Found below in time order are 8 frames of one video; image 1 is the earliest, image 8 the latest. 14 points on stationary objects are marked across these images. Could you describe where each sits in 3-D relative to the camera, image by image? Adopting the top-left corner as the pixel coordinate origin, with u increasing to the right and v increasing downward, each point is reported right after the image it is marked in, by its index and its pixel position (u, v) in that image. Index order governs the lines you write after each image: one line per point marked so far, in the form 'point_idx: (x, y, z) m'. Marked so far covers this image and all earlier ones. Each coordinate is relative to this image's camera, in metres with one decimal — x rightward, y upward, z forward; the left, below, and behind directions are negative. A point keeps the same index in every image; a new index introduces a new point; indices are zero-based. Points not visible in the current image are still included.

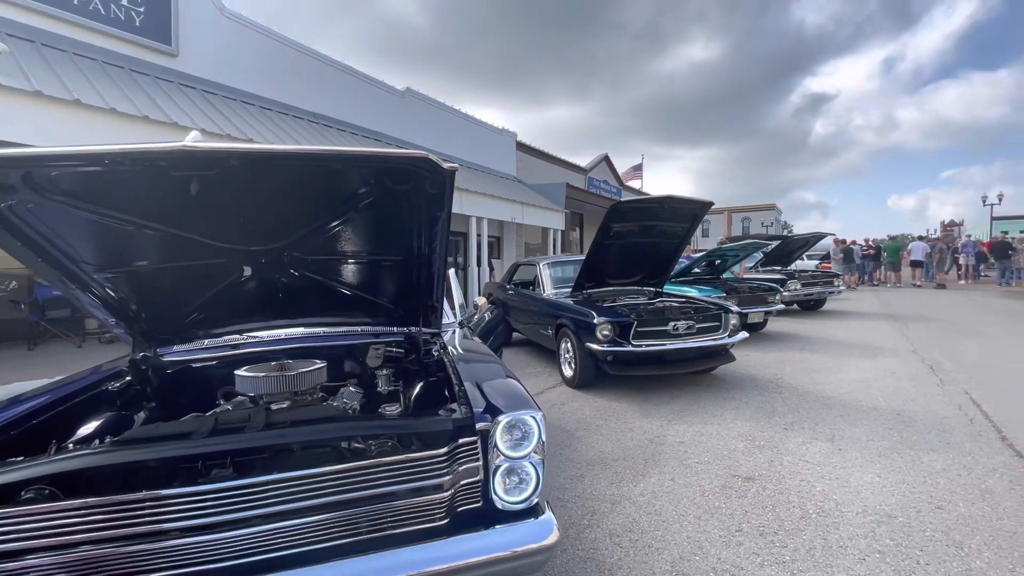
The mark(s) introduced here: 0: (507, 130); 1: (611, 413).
0: (-0.2, +5.8, +17.6) m
1: (+1.0, -1.3, +4.9) m
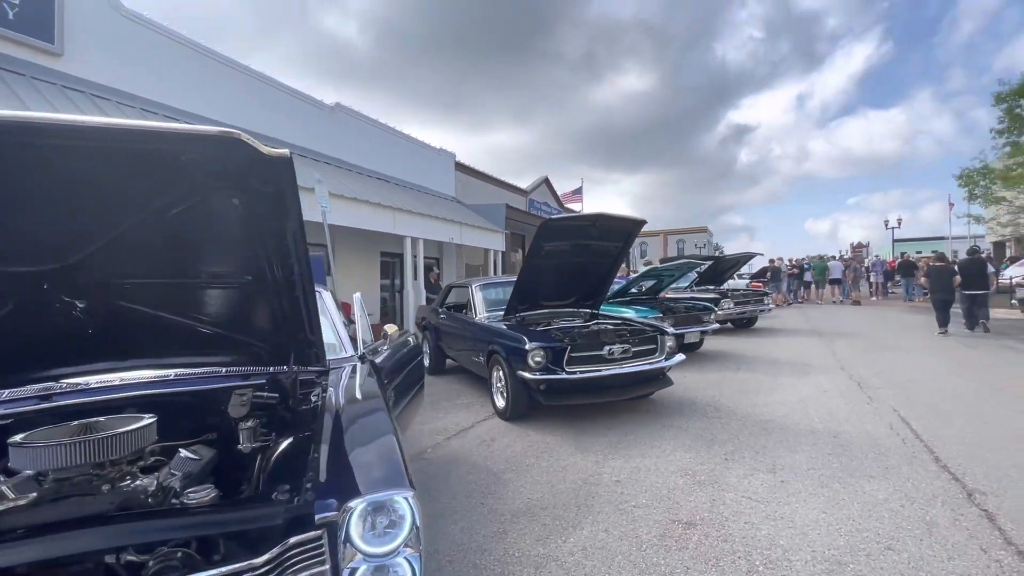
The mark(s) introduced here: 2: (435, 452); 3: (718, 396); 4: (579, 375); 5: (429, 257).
0: (-2.4, +5.0, +17.3) m
1: (+0.3, -1.5, +4.4) m
2: (-0.7, -1.5, +4.5) m
3: (+2.6, -1.4, +6.0) m
4: (+0.7, -0.9, +4.8) m
5: (-2.8, +1.1, +16.5) m
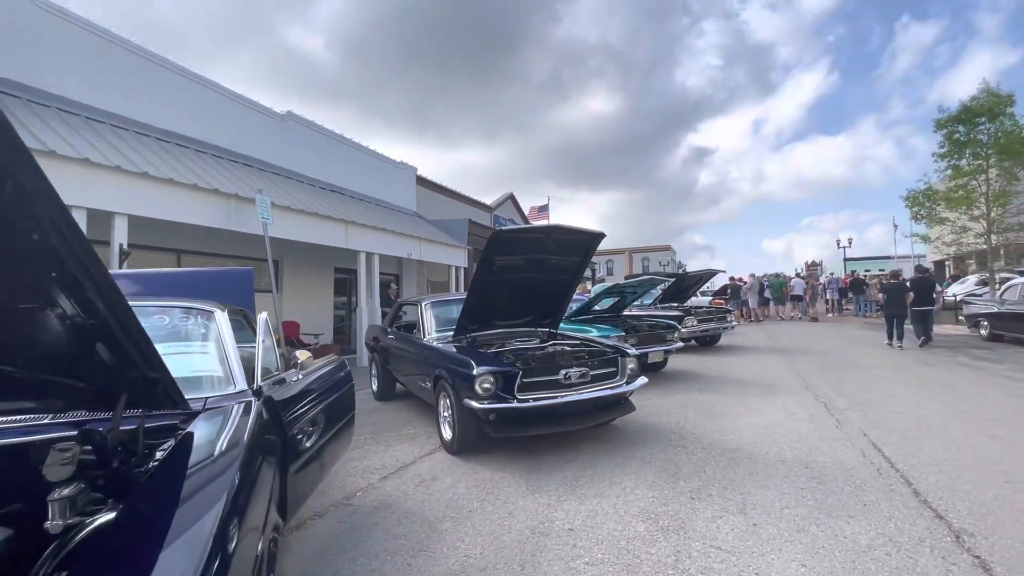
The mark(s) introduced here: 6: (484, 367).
0: (-3.7, +4.3, +16.8) m
1: (-0.2, -1.6, +3.9) m
2: (-1.2, -1.7, +3.9) m
3: (+2.0, -1.6, +5.6) m
4: (+0.2, -1.0, +4.3) m
5: (-4.1, +0.5, +15.9) m
6: (-0.2, -0.7, +4.4) m
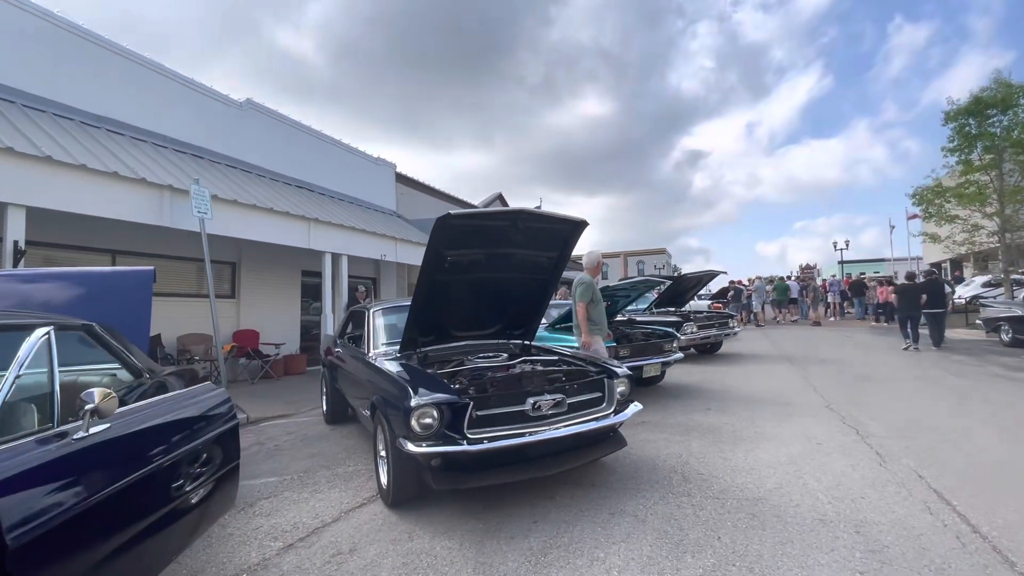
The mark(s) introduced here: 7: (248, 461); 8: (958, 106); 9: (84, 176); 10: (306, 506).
0: (-4.2, +4.2, +15.7) m
1: (-0.5, -1.7, +2.8) m
2: (-1.5, -1.7, +2.8) m
3: (+1.7, -1.6, +4.5) m
4: (-0.2, -1.1, +3.2) m
5: (-4.6, +0.3, +14.7) m
6: (-0.6, -0.8, +3.3) m
7: (-2.9, -1.9, +5.3) m
8: (+14.4, +5.9, +15.5) m
9: (-6.1, +1.6, +6.8) m
10: (-1.7, -1.8, +3.9) m
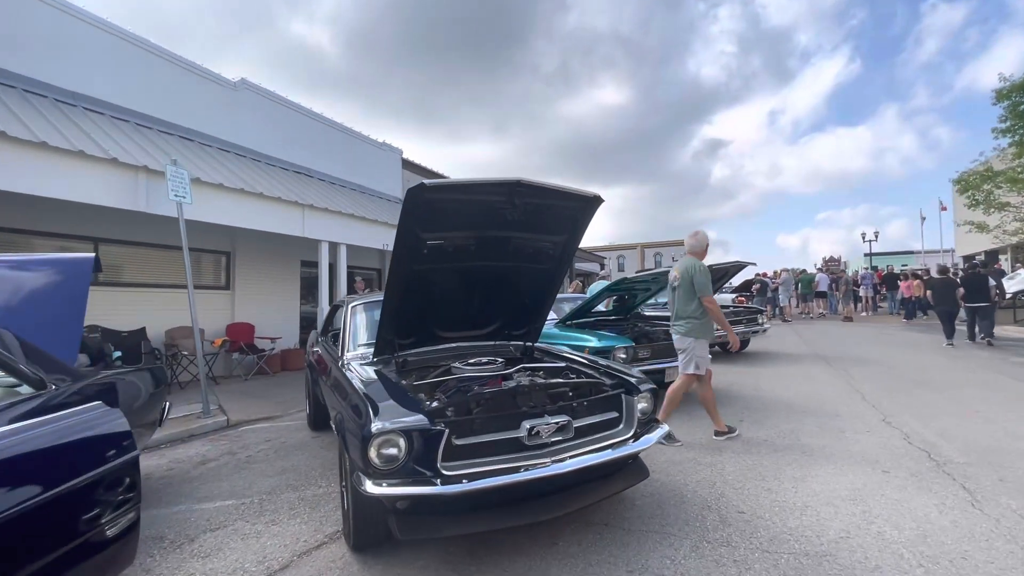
0: (-3.9, +4.5, +15.0) m
1: (-0.6, -1.6, +2.1) m
2: (-1.6, -1.7, +2.1) m
3: (+1.6, -1.5, +3.7) m
4: (-0.2, -1.0, +2.5) m
5: (-4.2, +0.6, +14.1) m
6: (-0.6, -0.7, +2.6) m
7: (-2.9, -1.8, +4.6) m
8: (+14.8, +6.1, +14.1) m
9: (-6.1, +1.7, +6.2) m
10: (-1.7, -1.7, +3.2) m
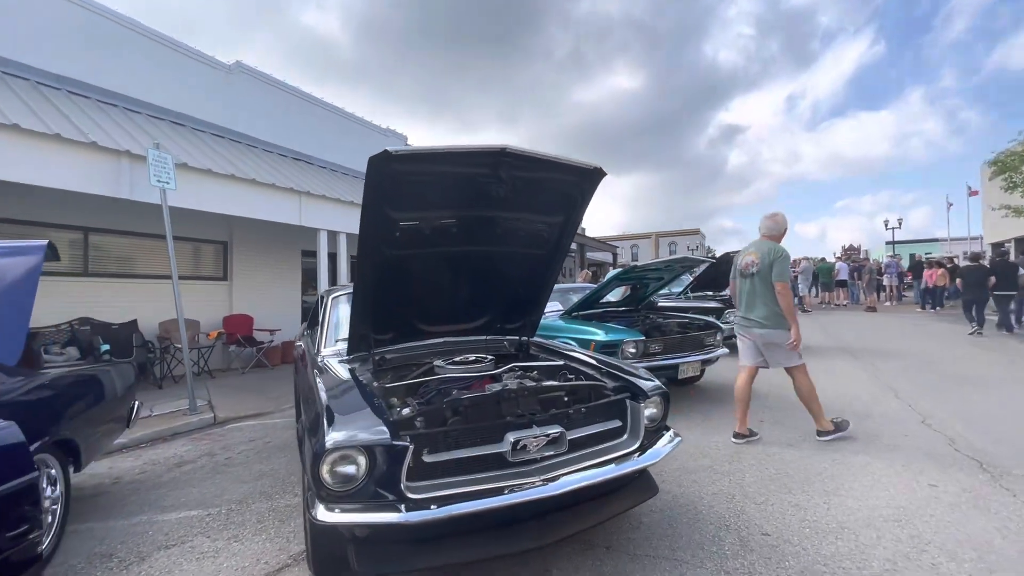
0: (-3.6, +4.8, +14.5) m
1: (-0.7, -1.6, +1.7) m
2: (-1.7, -1.6, +1.7) m
3: (+1.6, -1.4, +3.3) m
4: (-0.3, -1.0, +2.1) m
5: (-4.0, +0.9, +13.7) m
6: (-0.7, -0.7, +2.2) m
7: (-2.9, -1.7, +4.3) m
8: (+15.0, +6.4, +13.2) m
9: (-6.1, +1.9, +5.9) m
10: (-1.8, -1.7, +2.9) m
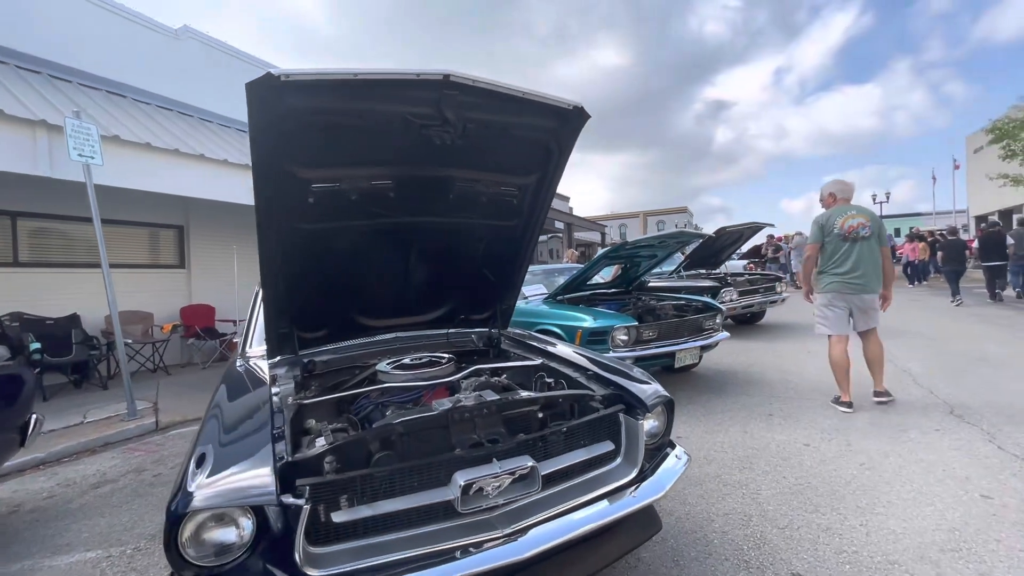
0: (-4.2, +5.2, +13.6) m
1: (-0.8, -1.5, +1.1) m
2: (-1.8, -1.6, +1.1) m
3: (+1.4, -1.3, +2.7) m
4: (-0.5, -0.9, +1.4) m
5: (-4.5, +1.3, +12.9) m
6: (-0.9, -0.6, +1.5) m
7: (-3.1, -1.6, +3.6) m
8: (+14.4, +7.2, +12.6) m
9: (-6.4, +1.9, +5.0) m
10: (-2.0, -1.6, +2.2) m
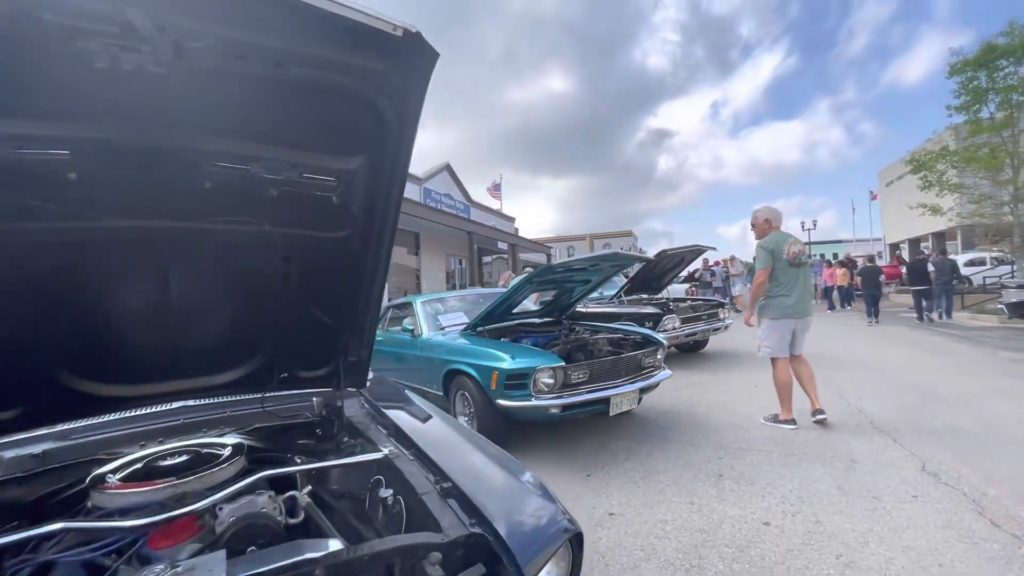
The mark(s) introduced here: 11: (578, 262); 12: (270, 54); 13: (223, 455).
0: (-5.9, +4.6, +12.4) m
1: (-1.3, -1.6, 0.0) m
2: (-2.3, -1.7, -0.1) m
3: (+0.8, -1.5, +1.8) m
4: (-0.9, -1.0, +0.4) m
5: (-6.1, +0.7, +11.5) m
6: (-1.4, -0.7, +0.5) m
7: (-3.8, -1.8, +2.3) m
8: (+12.7, +6.5, +13.4) m
9: (-7.2, +1.7, +3.5) m
10: (-2.5, -1.7, +1.0) m
11: (+0.7, +0.3, +4.8) m
12: (-0.6, +0.6, +1.2) m
13: (-1.0, -0.6, +1.6) m
